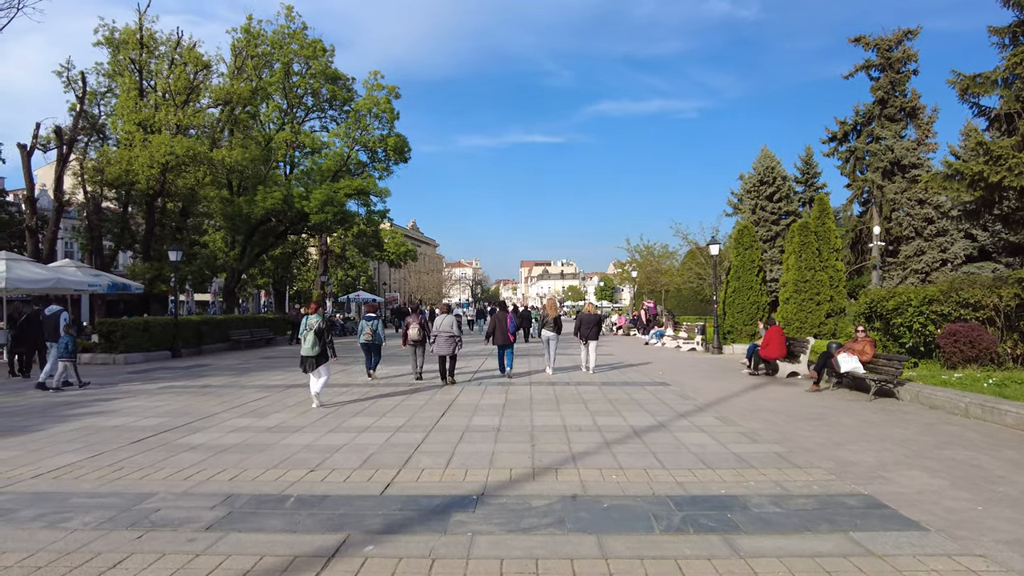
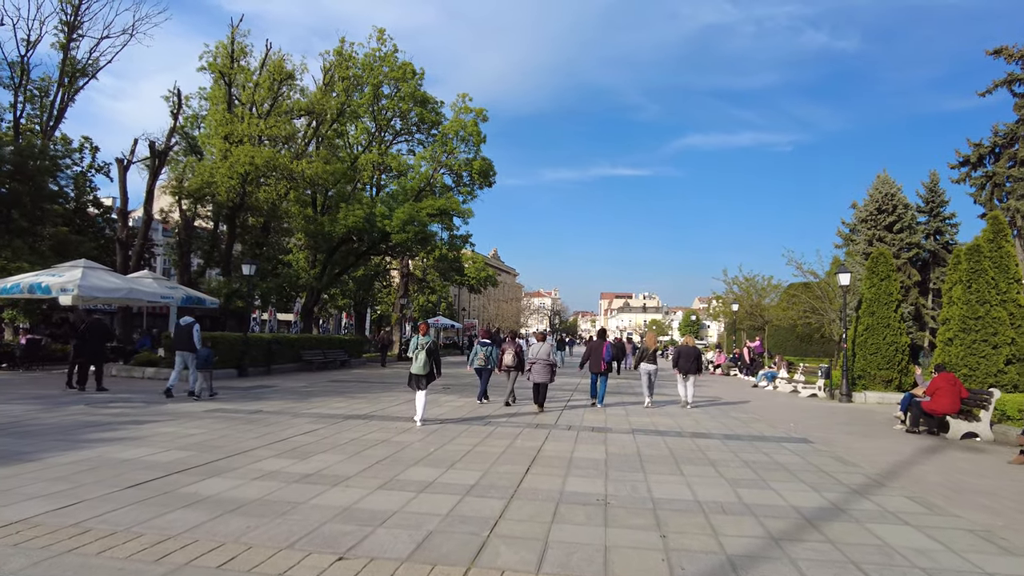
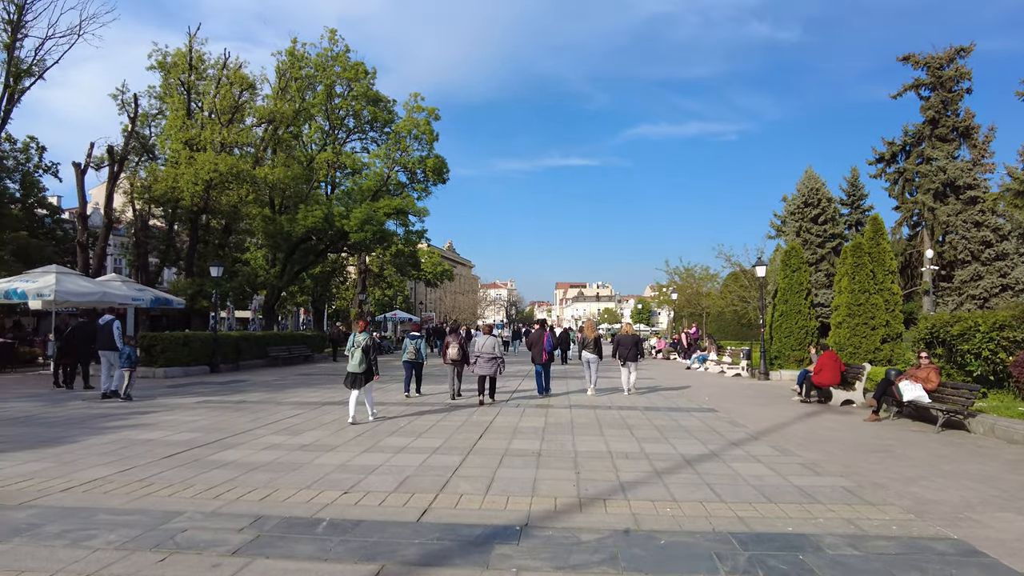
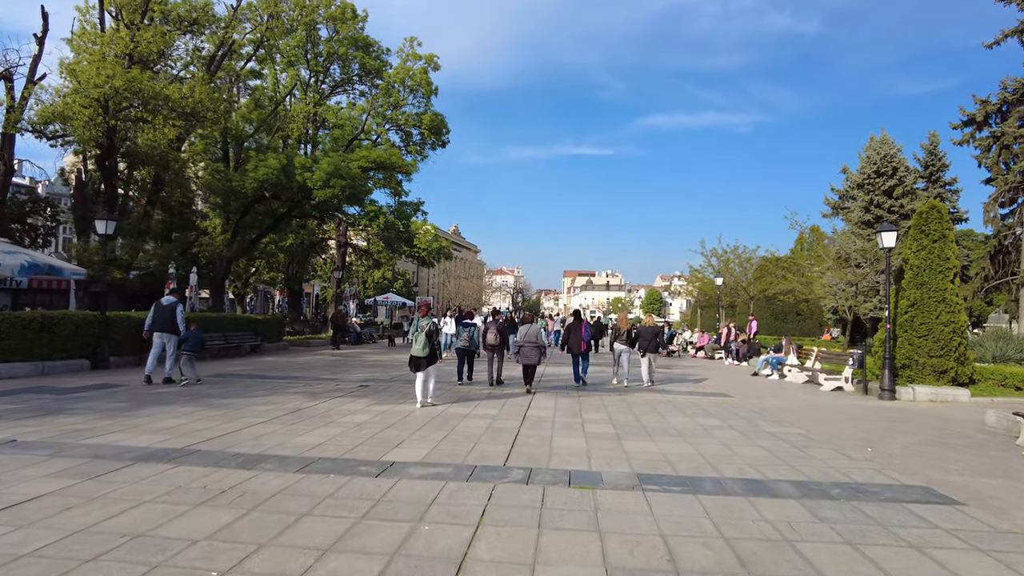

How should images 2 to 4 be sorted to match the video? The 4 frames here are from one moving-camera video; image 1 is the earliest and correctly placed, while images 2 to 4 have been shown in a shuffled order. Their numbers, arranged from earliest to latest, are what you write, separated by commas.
3, 2, 4
